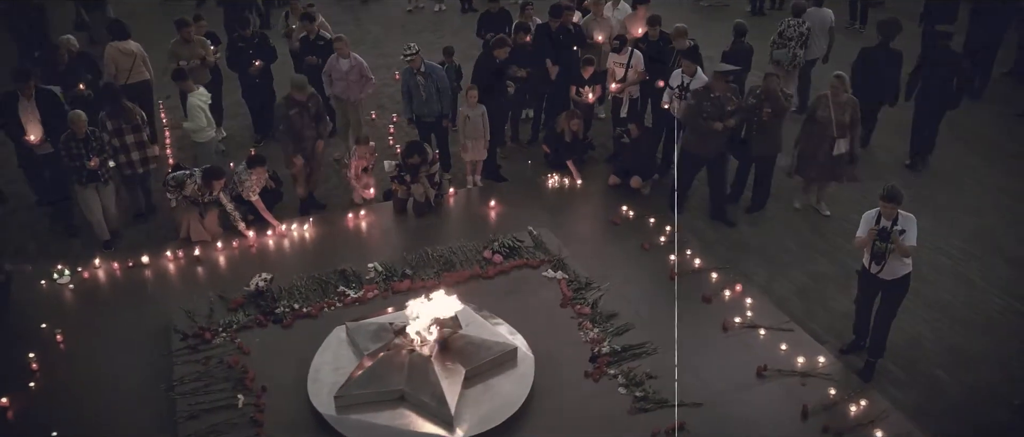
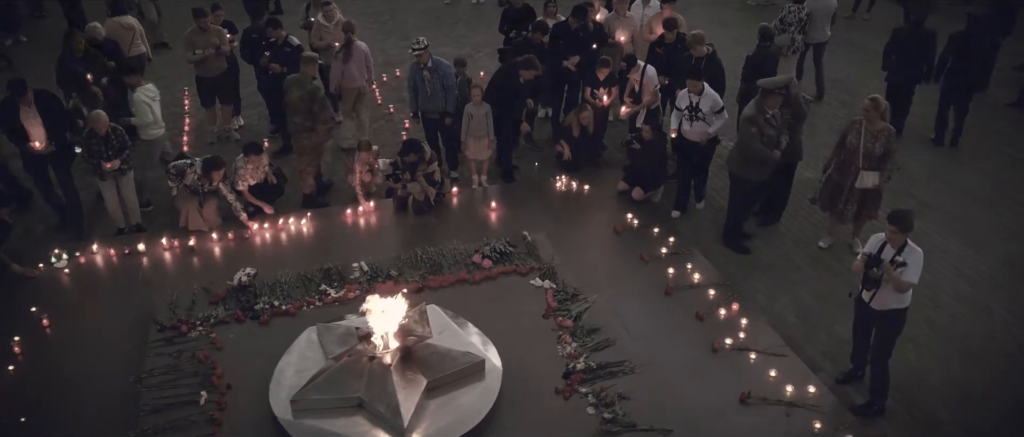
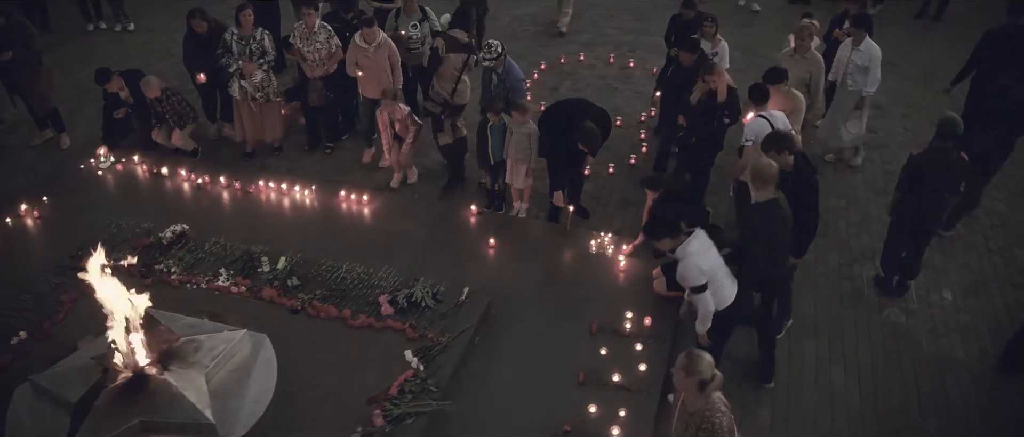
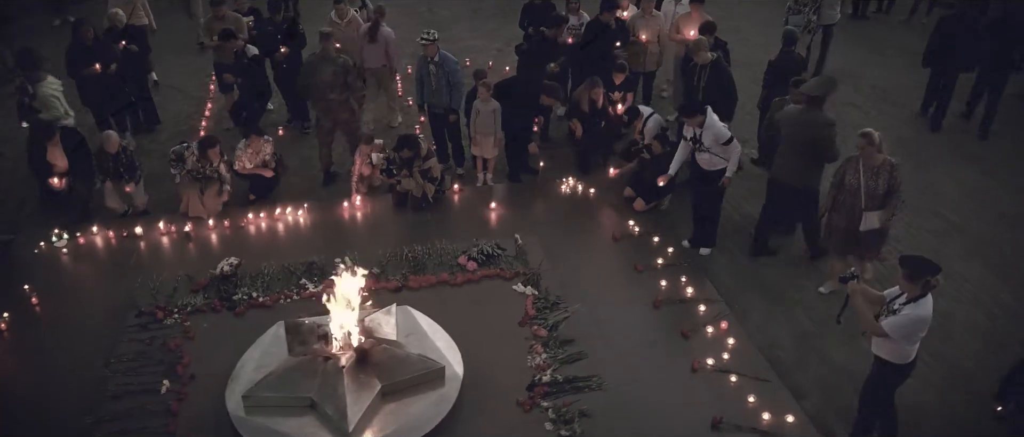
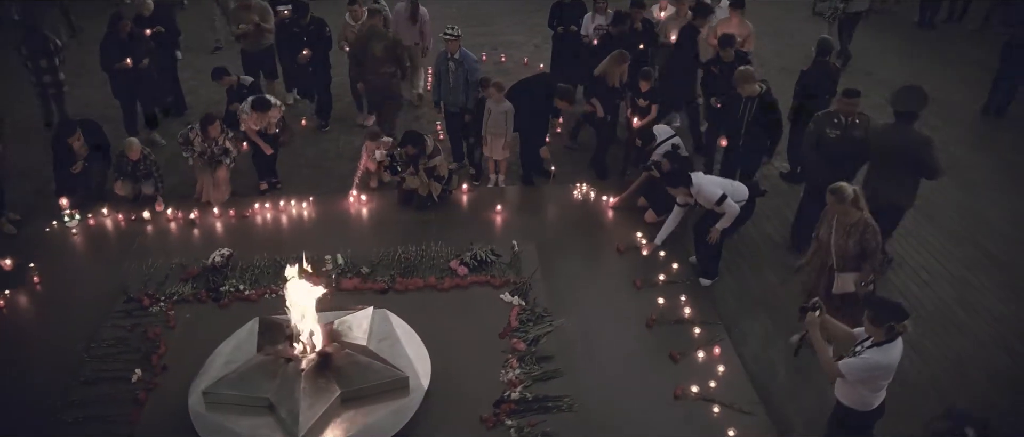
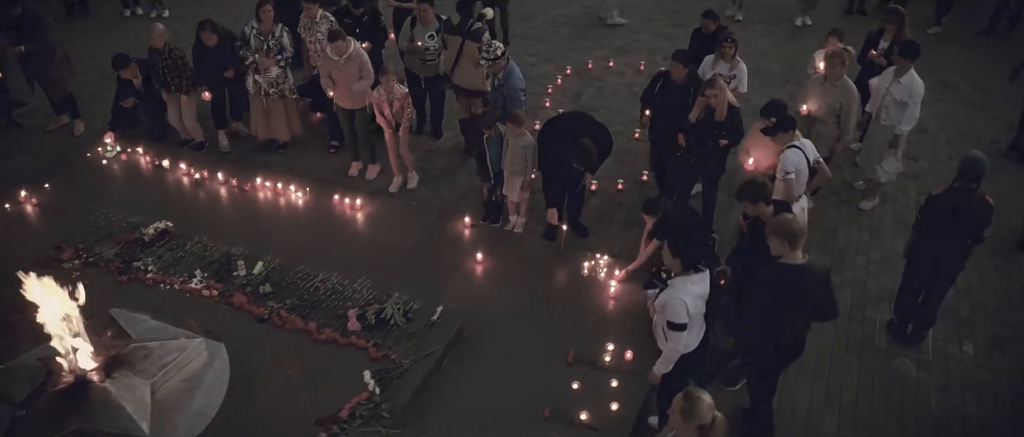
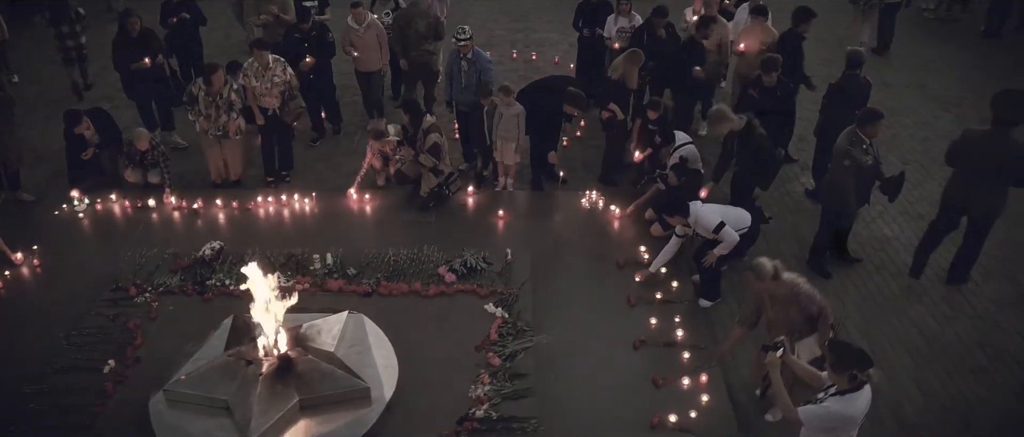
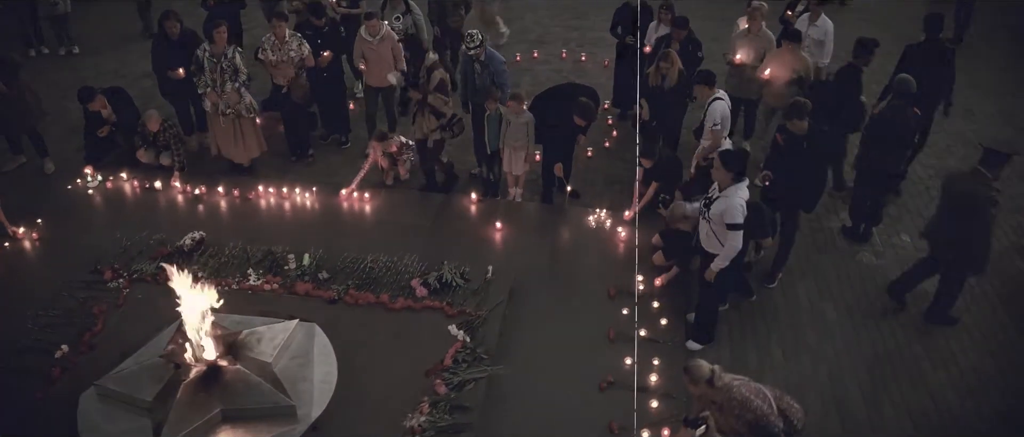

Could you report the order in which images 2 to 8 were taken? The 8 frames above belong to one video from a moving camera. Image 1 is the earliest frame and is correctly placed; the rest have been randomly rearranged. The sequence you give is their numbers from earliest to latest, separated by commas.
2, 4, 5, 7, 8, 3, 6
